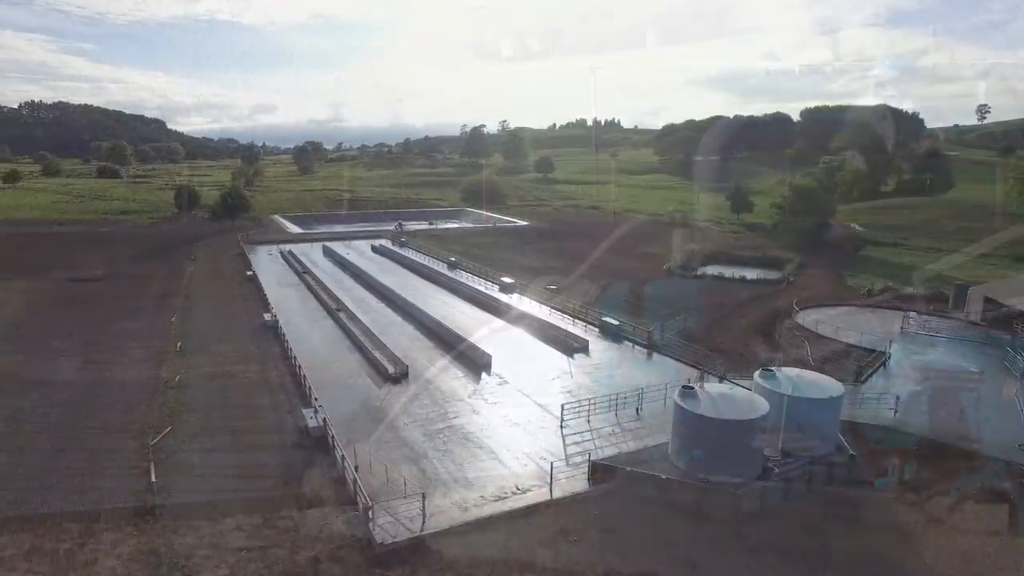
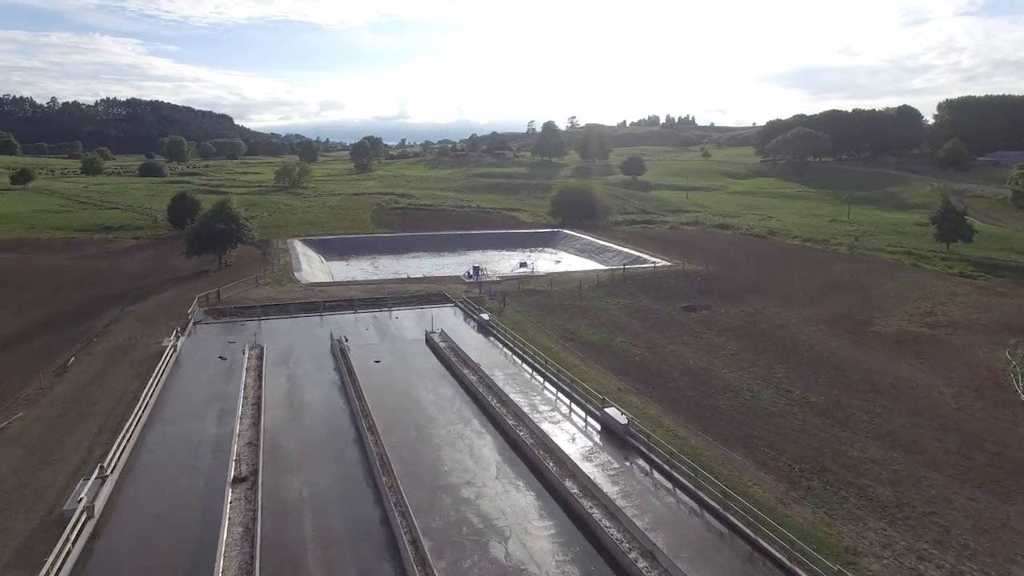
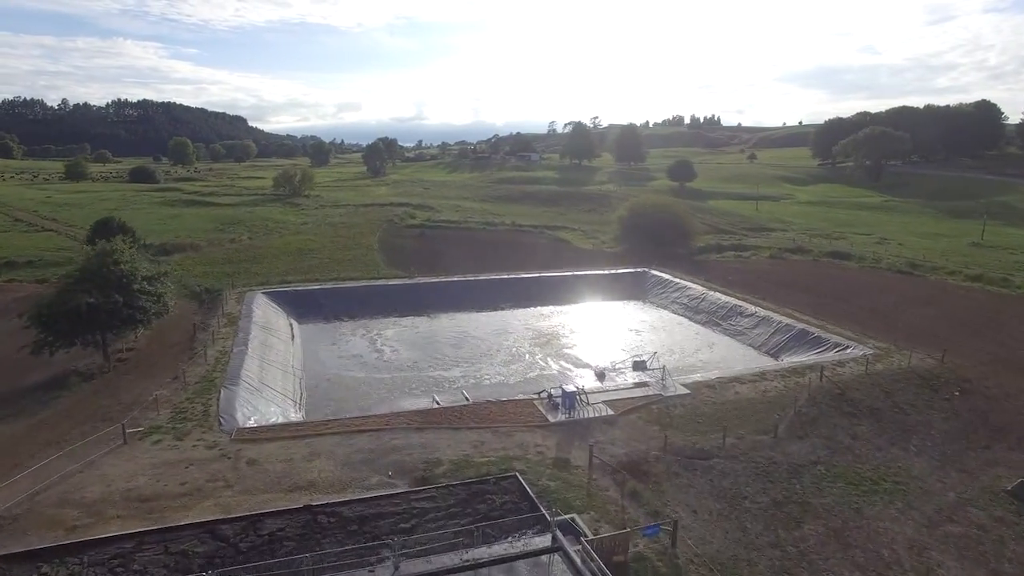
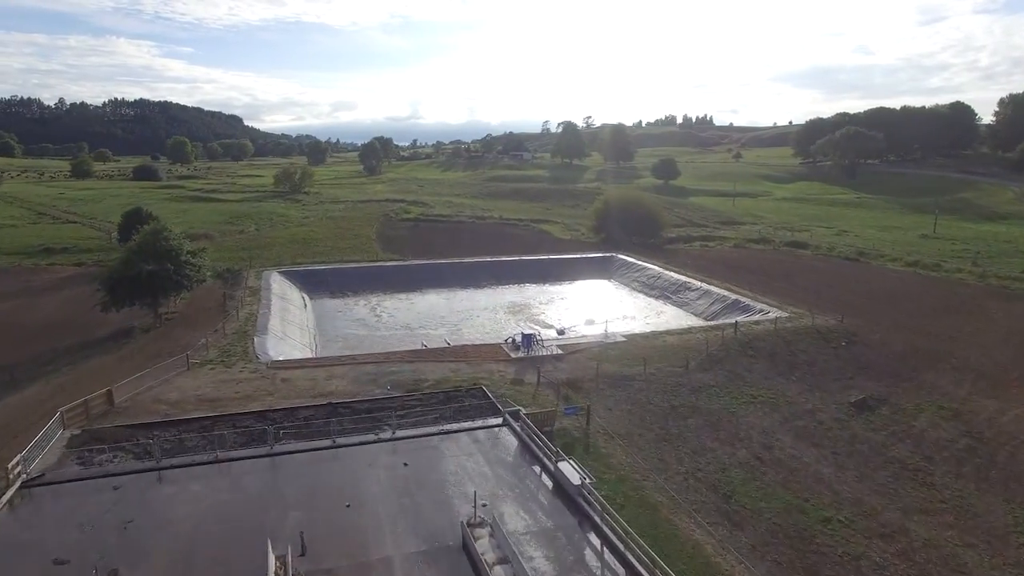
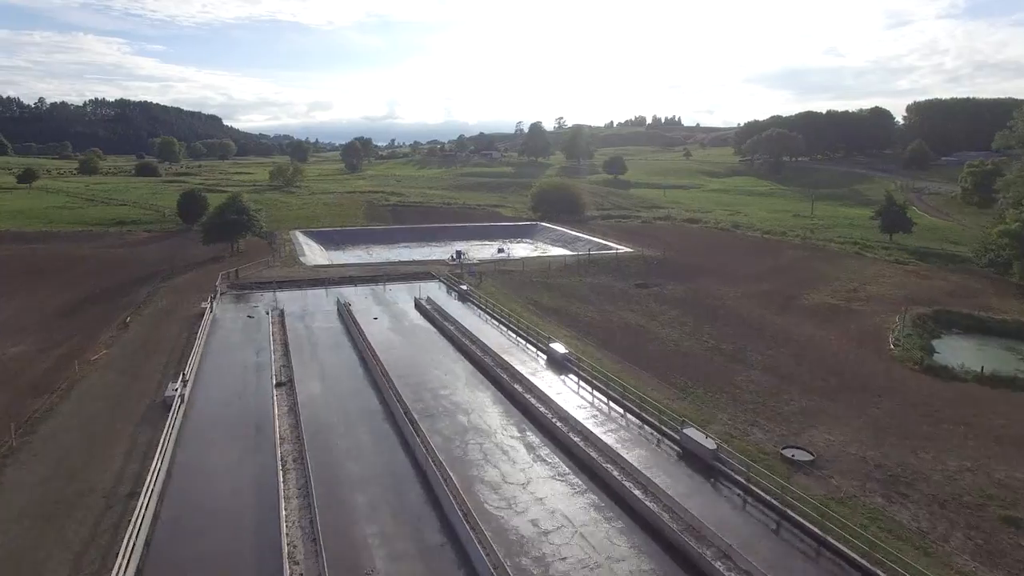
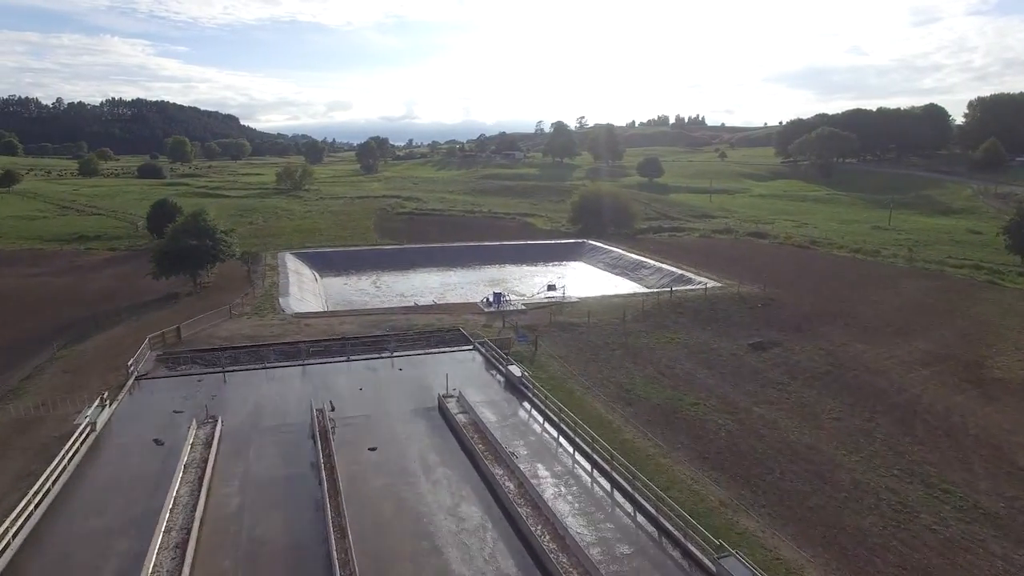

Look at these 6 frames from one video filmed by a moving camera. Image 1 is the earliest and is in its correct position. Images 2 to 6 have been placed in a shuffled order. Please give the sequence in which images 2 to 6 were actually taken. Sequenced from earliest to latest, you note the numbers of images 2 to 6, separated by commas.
5, 2, 6, 4, 3
